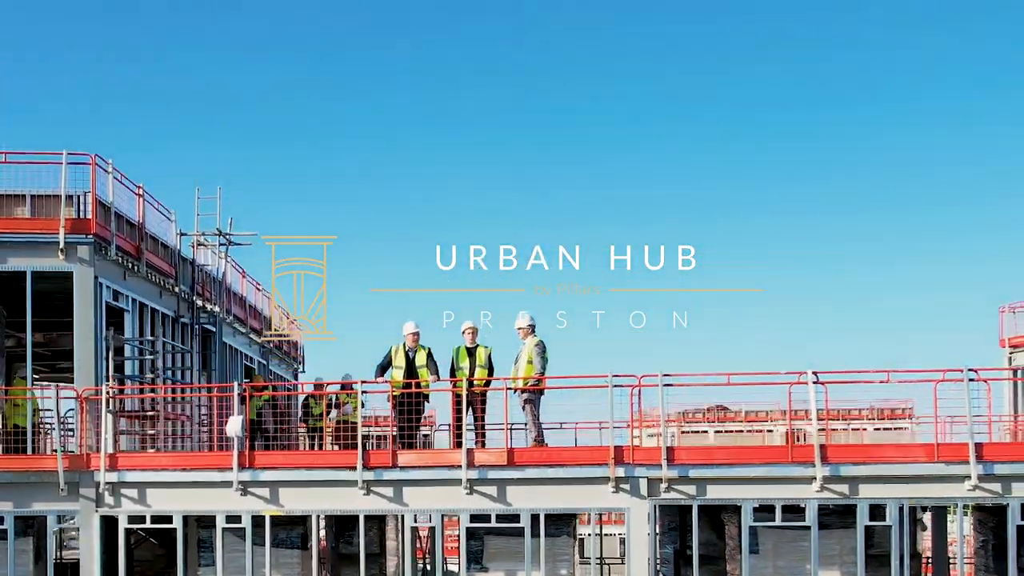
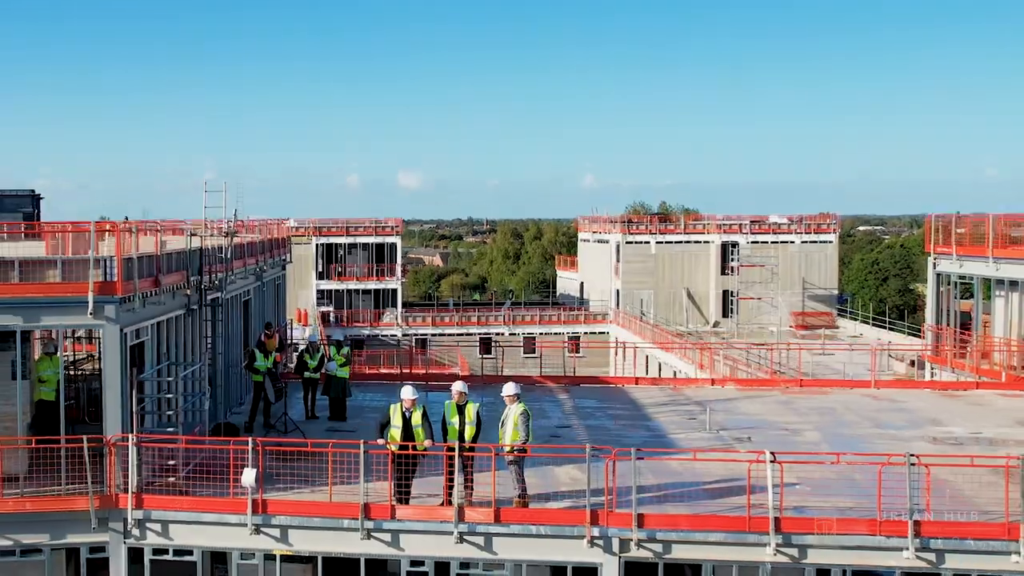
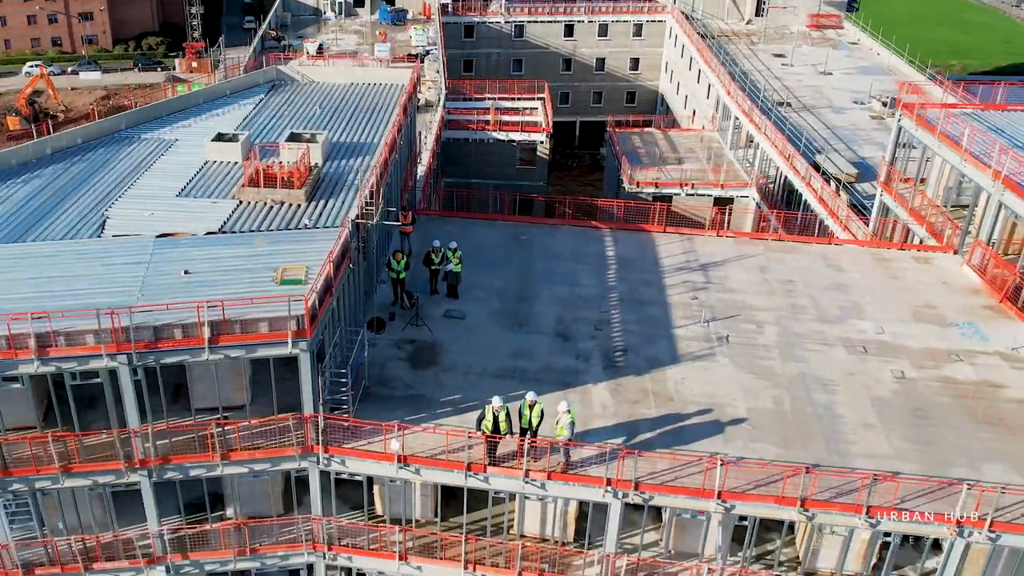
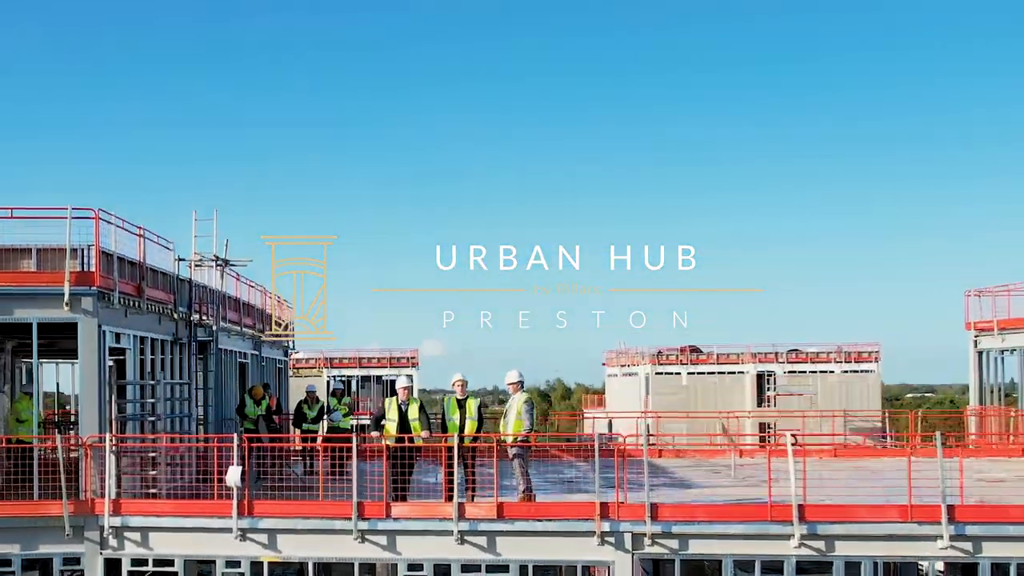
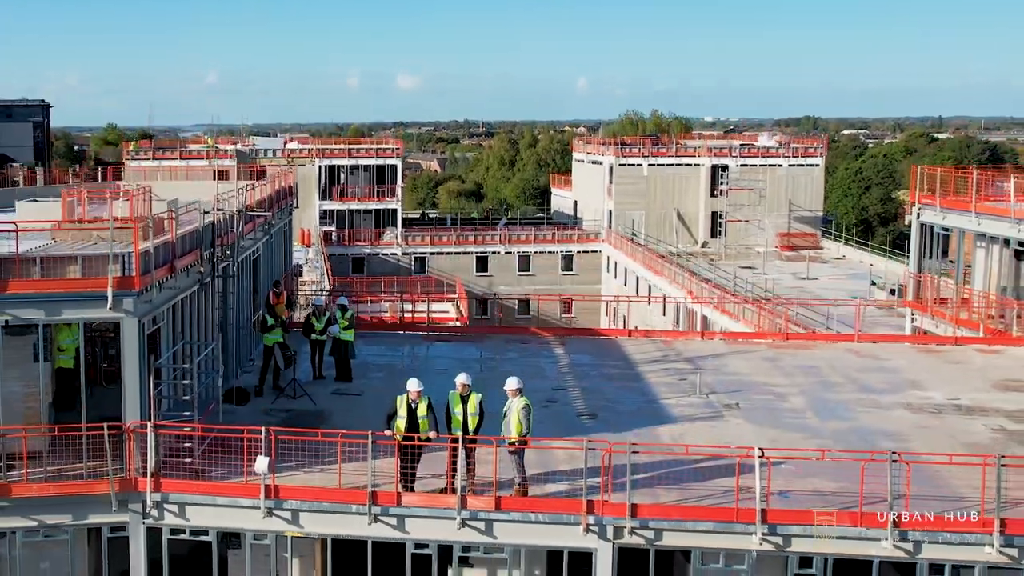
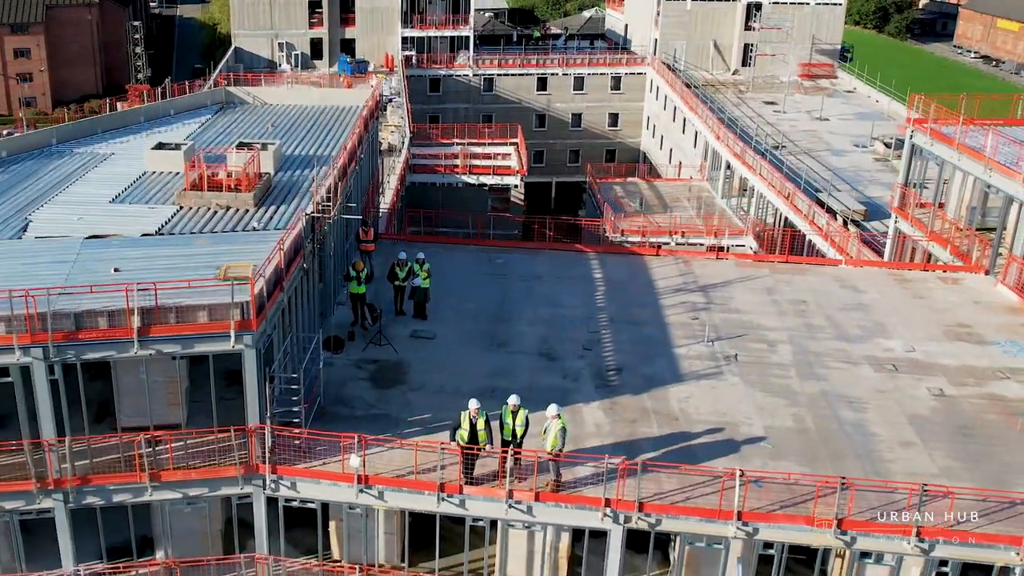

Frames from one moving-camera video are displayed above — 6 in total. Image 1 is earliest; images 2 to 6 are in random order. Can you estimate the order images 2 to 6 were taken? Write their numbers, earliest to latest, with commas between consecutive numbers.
4, 2, 5, 6, 3
